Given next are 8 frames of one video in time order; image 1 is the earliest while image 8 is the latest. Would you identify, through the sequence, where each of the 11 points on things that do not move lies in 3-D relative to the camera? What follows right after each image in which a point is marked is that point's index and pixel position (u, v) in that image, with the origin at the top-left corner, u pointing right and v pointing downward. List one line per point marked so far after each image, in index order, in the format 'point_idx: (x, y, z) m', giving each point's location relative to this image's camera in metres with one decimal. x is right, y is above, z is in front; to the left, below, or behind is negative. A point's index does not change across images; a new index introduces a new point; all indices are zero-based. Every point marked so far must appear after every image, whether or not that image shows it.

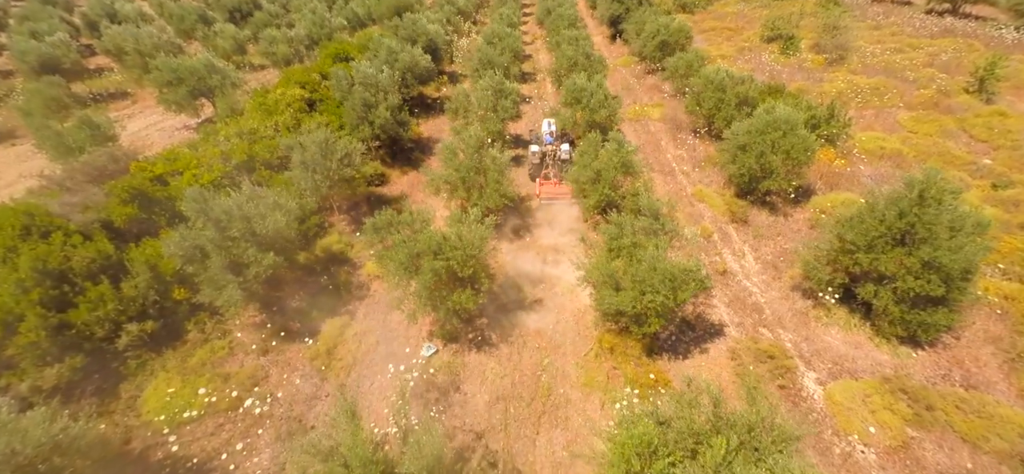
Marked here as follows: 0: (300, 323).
0: (-8.5, -3.4, +18.4) m
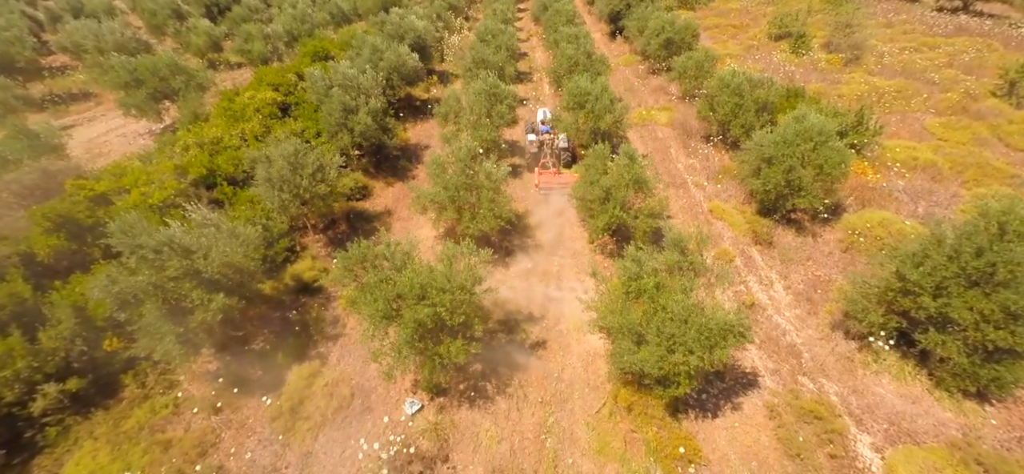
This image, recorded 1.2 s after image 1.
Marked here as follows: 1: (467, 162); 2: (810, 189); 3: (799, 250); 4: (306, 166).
0: (-8.6, -4.6, +15.7) m
1: (-2.0, +3.2, +19.4) m
2: (+12.7, +2.0, +19.4) m
3: (+12.5, -0.6, +19.9) m
4: (-9.0, +3.0, +19.7) m
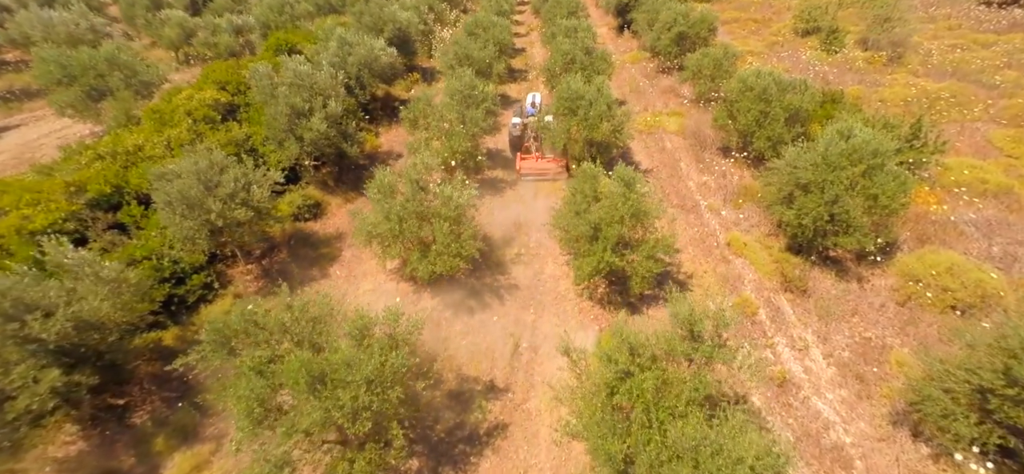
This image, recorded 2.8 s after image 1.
0: (-10.0, -5.9, +12.0) m
1: (-3.2, +1.8, +15.5) m
2: (+11.5, +0.4, +15.1) m
3: (+11.3, -2.2, +15.6) m
4: (-10.2, +1.7, +15.9) m
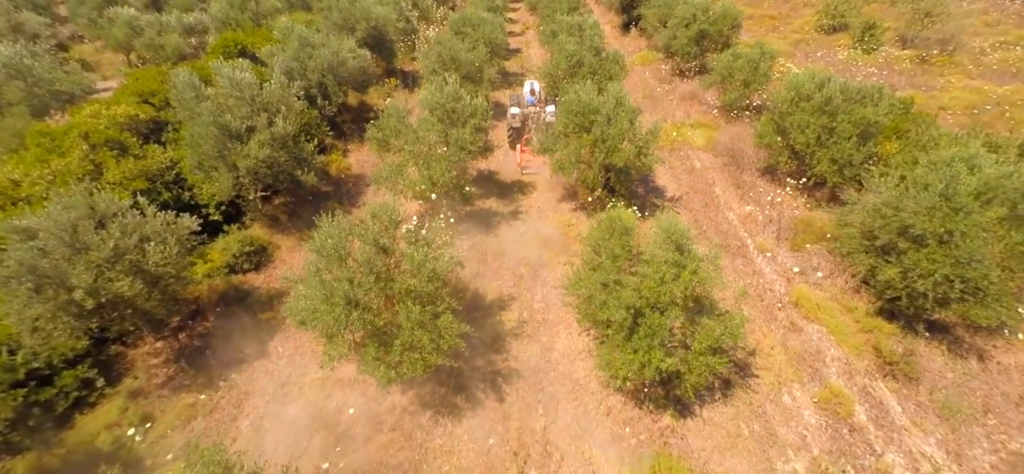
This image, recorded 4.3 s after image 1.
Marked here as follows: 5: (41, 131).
0: (-9.8, -7.9, +7.4) m
1: (-3.2, -0.1, +11.0) m
2: (+11.5, -1.3, +10.9) m
3: (+11.3, -3.9, +11.4) m
4: (-10.2, -0.3, +11.3) m
5: (-16.8, +3.8, +16.3) m
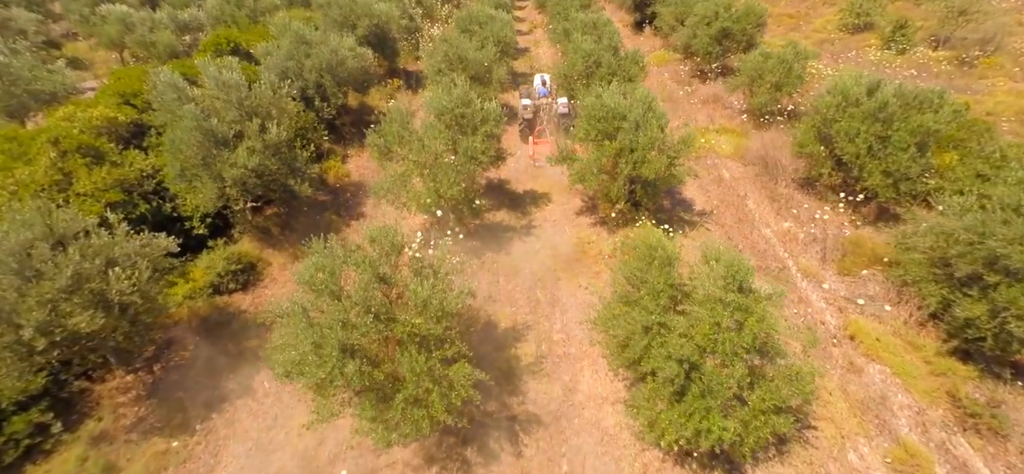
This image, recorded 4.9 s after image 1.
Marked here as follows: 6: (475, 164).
0: (-9.4, -8.4, +5.8) m
1: (-2.7, -0.7, +9.4) m
2: (+12.0, -2.0, +9.2) m
3: (+11.8, -4.6, +9.7) m
4: (-9.8, -0.8, +9.7) m
5: (-16.3, +3.3, +14.8) m
6: (-1.2, +2.4, +14.9) m
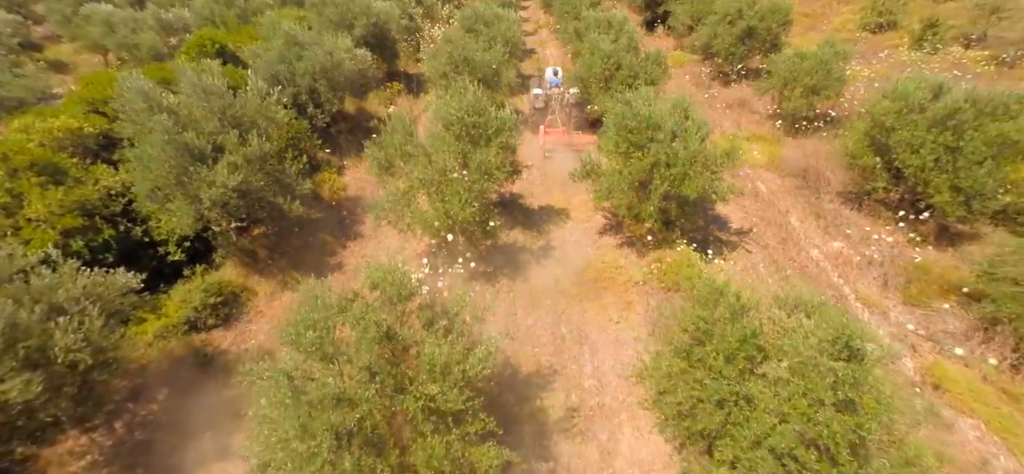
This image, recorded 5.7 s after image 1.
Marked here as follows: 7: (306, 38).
0: (-8.8, -9.2, +3.9) m
1: (-2.1, -1.4, +7.6) m
2: (+12.6, -2.7, +7.4) m
3: (+12.4, -5.2, +7.9) m
4: (-9.2, -1.6, +7.9) m
5: (-15.8, +2.5, +12.9) m
6: (-0.7, +1.6, +13.1) m
7: (-8.9, +8.5, +19.6) m
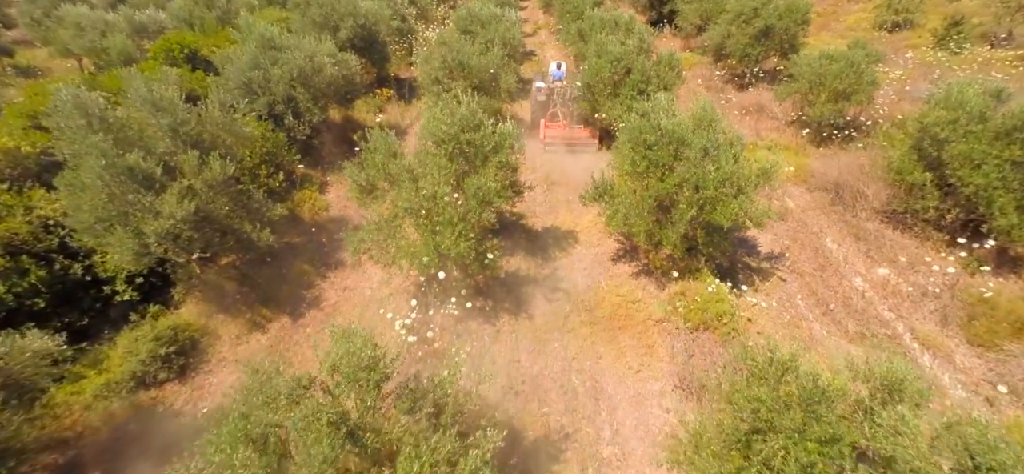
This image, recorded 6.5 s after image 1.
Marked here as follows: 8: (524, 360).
0: (-8.6, -10.1, +2.1) m
1: (-2.1, -2.3, +5.8) m
2: (+12.7, -3.4, +5.7) m
3: (+12.5, -5.9, +6.2) m
4: (-9.1, -2.5, +6.0) m
5: (-15.8, +1.5, +11.1) m
6: (-0.6, +0.8, +11.3) m
7: (-8.9, +7.6, +17.8) m
8: (+0.3, -3.0, +10.9) m
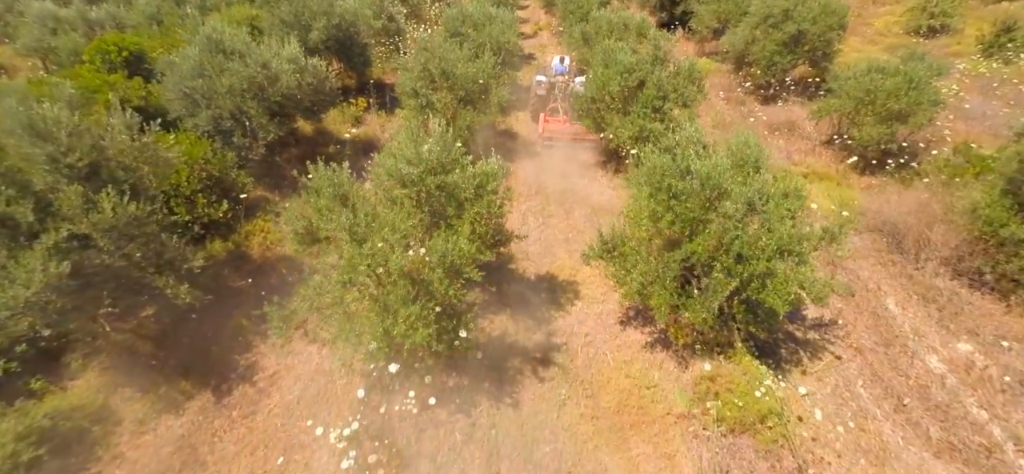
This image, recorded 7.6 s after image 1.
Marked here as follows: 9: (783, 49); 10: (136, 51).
0: (-9.2, -11.3, -0.5) m
1: (-2.5, -3.6, +3.2) m
2: (+12.2, -4.9, +3.0) m
3: (+12.0, -7.5, +3.5) m
4: (-9.5, -3.8, +3.4) m
5: (-16.1, +0.3, +8.5) m
6: (-1.0, -0.6, +8.6) m
7: (-9.2, +6.4, +15.2) m
8: (-0.1, -4.3, +8.3) m
9: (+11.5, +7.9, +19.3) m
10: (-13.5, +6.6, +16.3) m
